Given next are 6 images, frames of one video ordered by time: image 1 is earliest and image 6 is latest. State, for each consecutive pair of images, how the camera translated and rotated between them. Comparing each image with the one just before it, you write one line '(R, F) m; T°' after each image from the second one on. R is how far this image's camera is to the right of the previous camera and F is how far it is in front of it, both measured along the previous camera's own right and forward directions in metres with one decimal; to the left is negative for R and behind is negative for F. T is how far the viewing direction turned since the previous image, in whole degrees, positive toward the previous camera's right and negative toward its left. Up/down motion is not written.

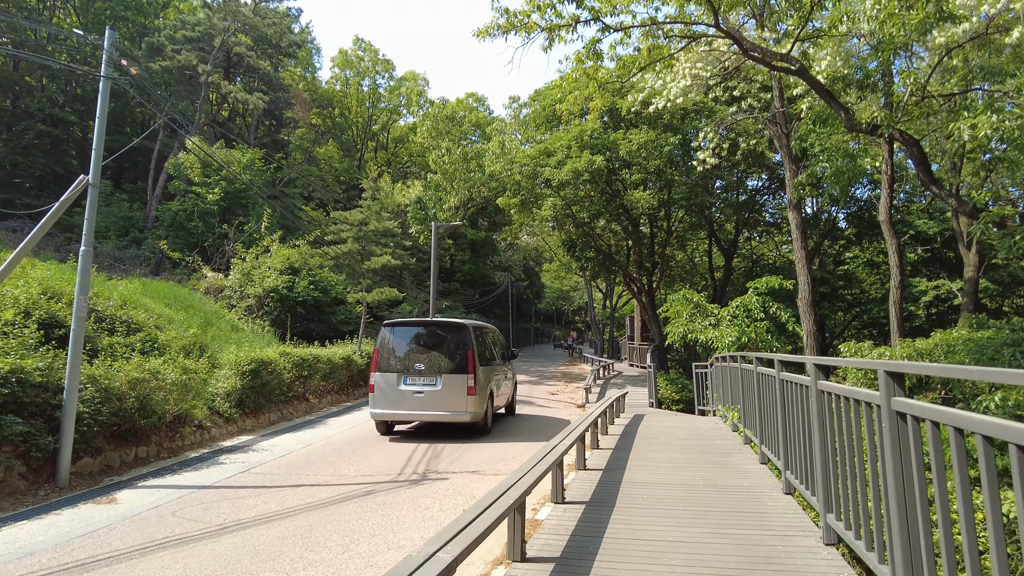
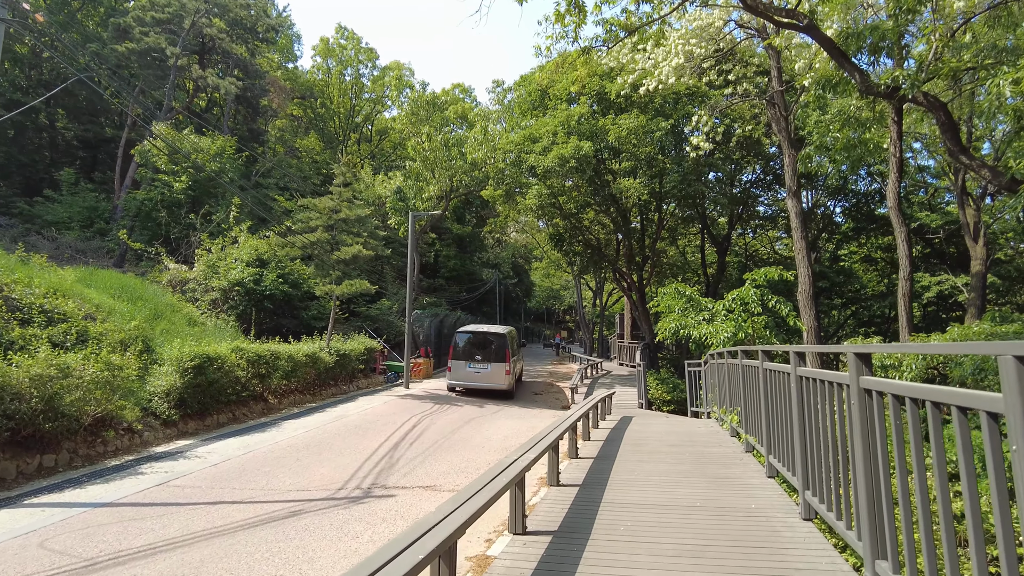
(+0.3, +1.0) m; +1°
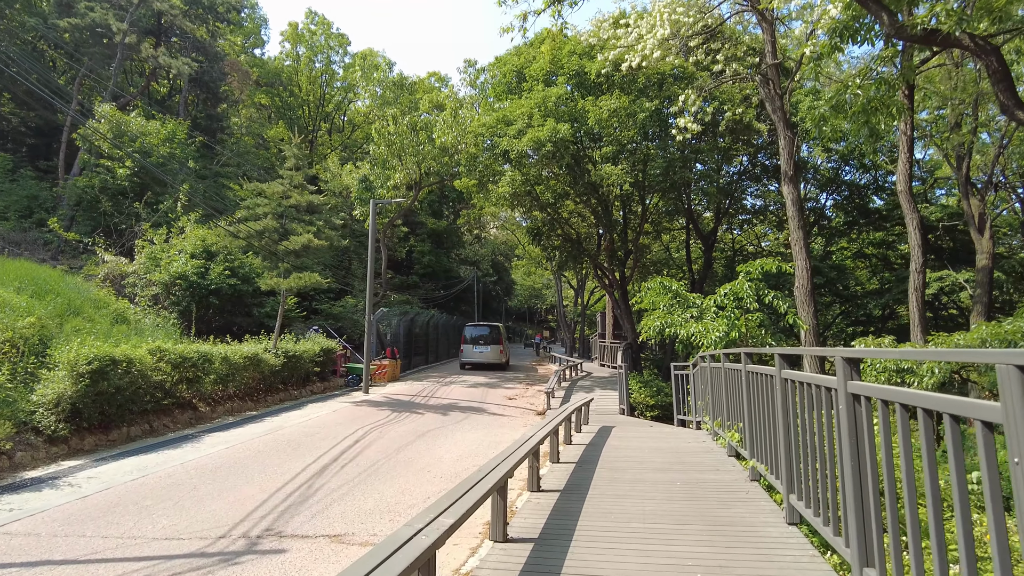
(+0.3, +1.4) m; +1°
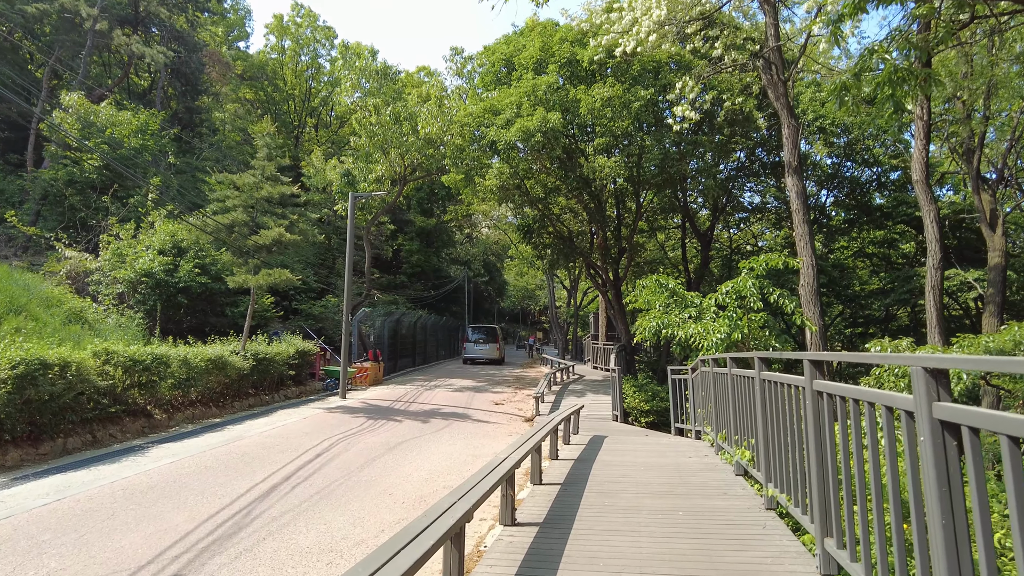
(+0.2, +0.9) m; +1°
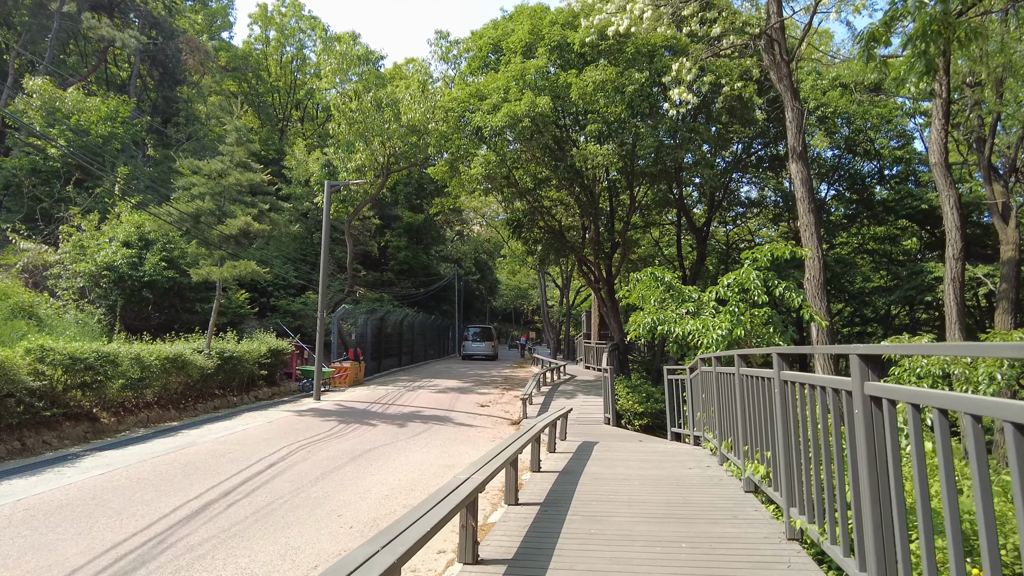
(+0.2, +0.8) m; +1°
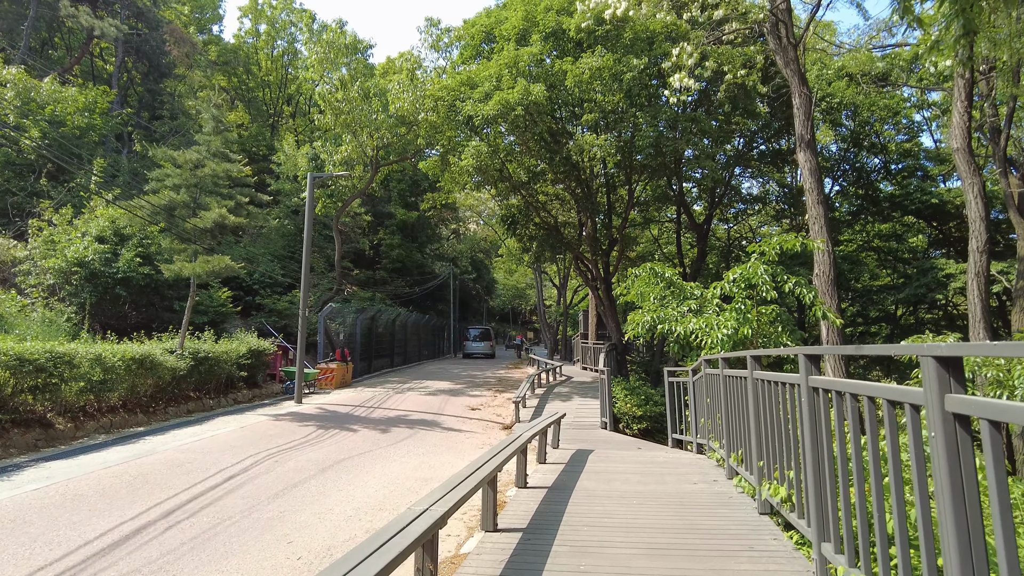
(+0.1, +0.7) m; 0°
